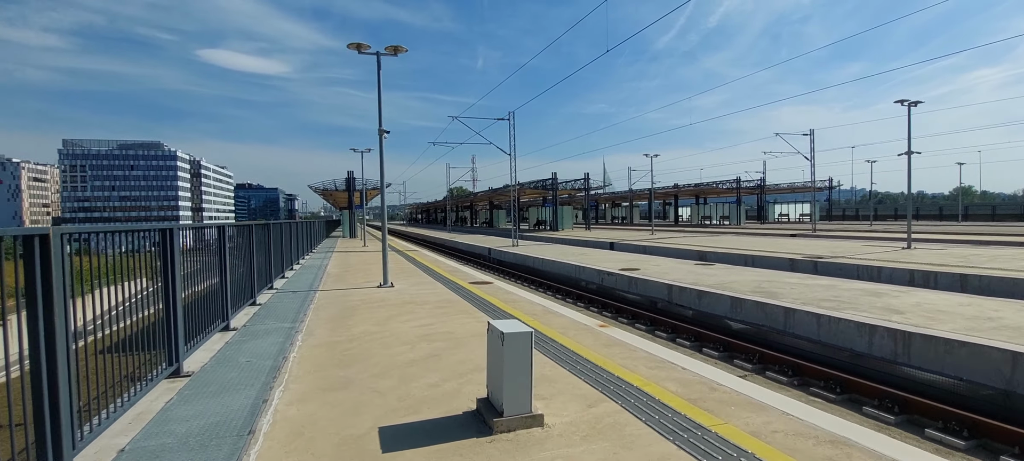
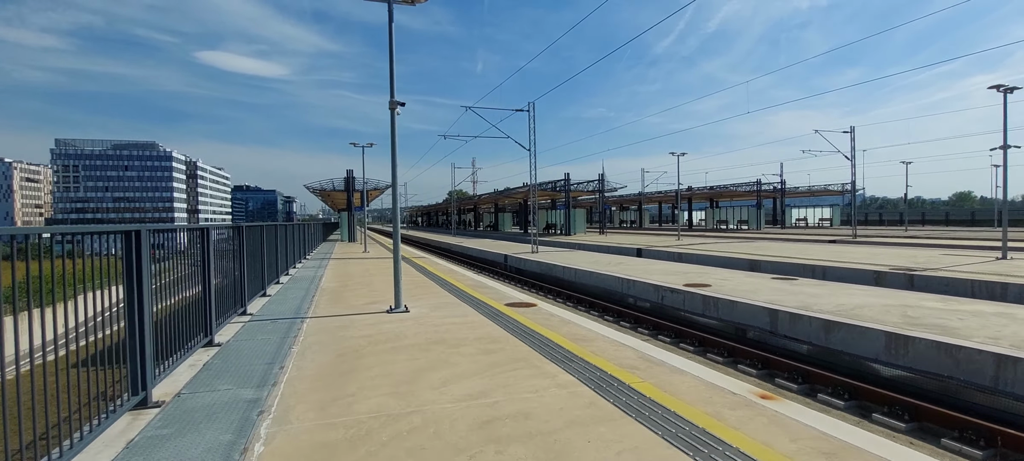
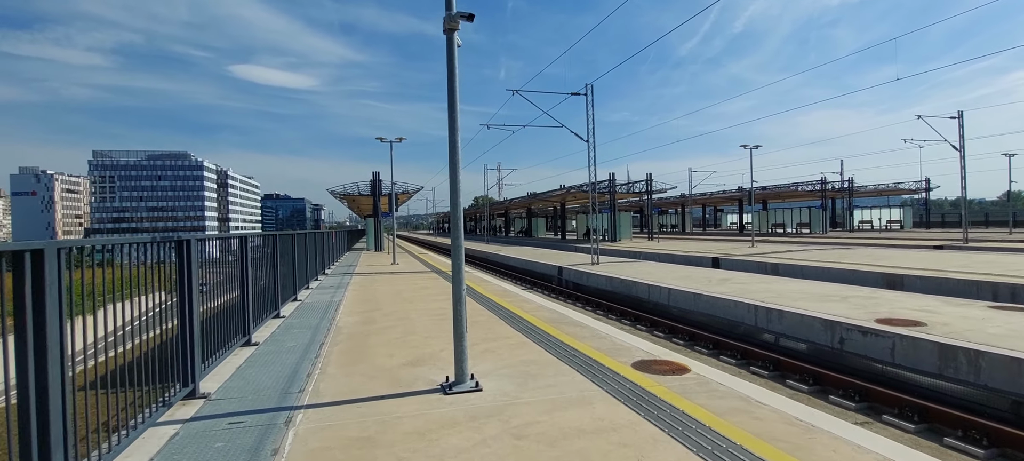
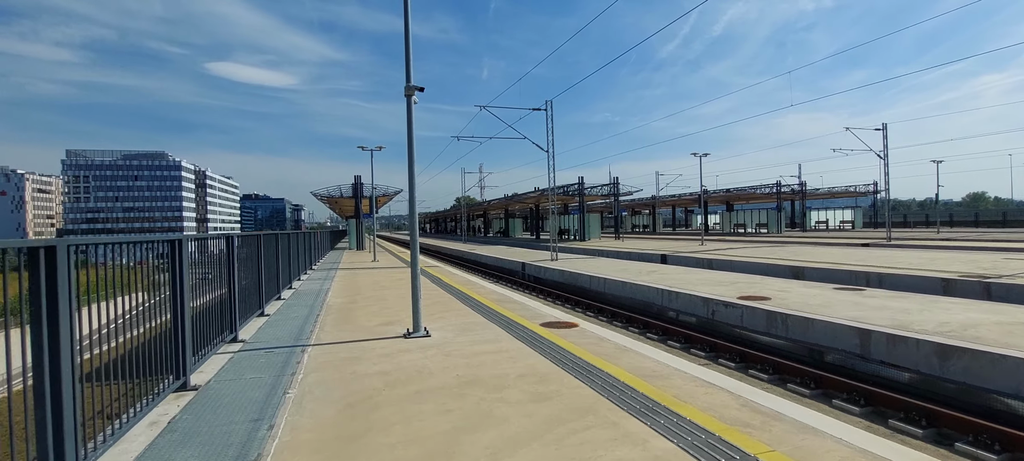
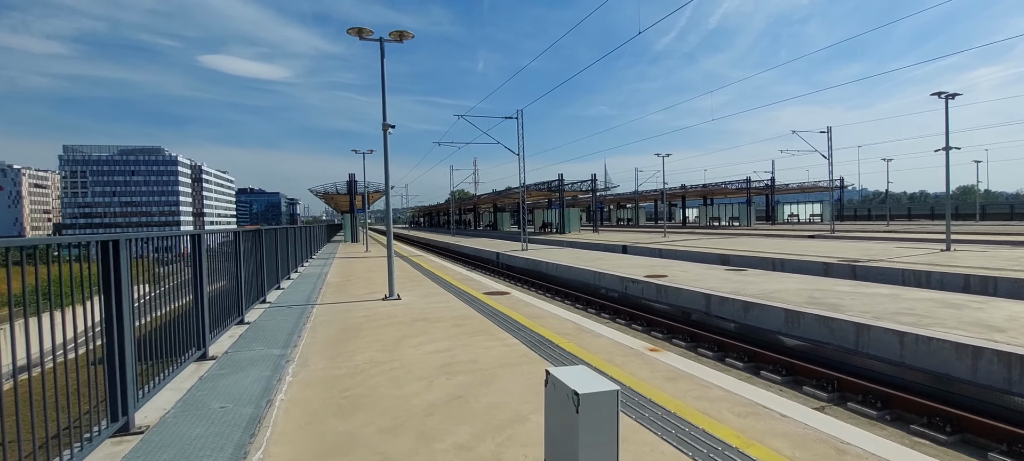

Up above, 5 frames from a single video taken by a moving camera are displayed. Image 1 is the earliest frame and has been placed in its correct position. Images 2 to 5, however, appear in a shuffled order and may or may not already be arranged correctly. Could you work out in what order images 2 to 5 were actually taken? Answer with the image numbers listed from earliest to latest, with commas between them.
5, 2, 4, 3
